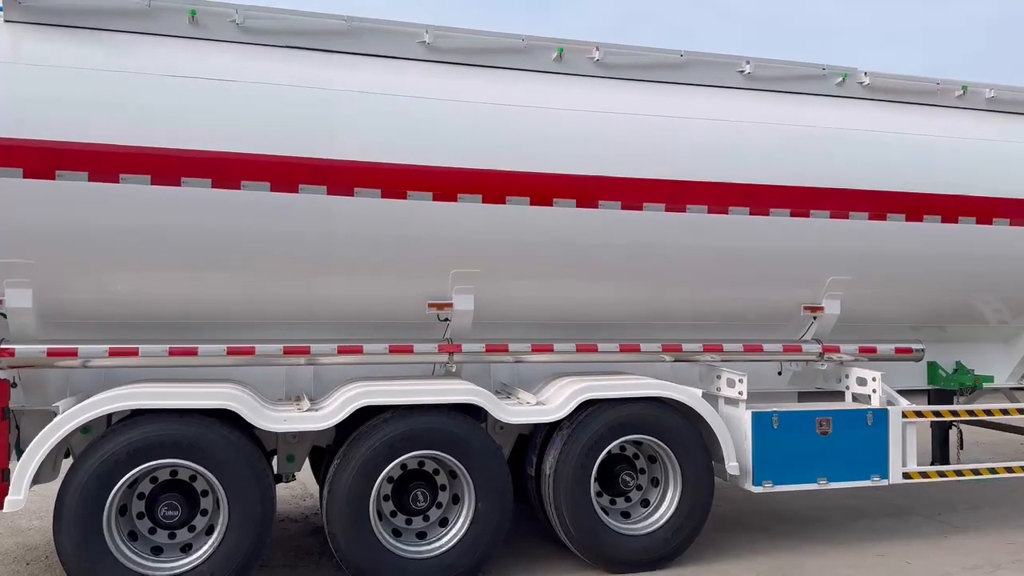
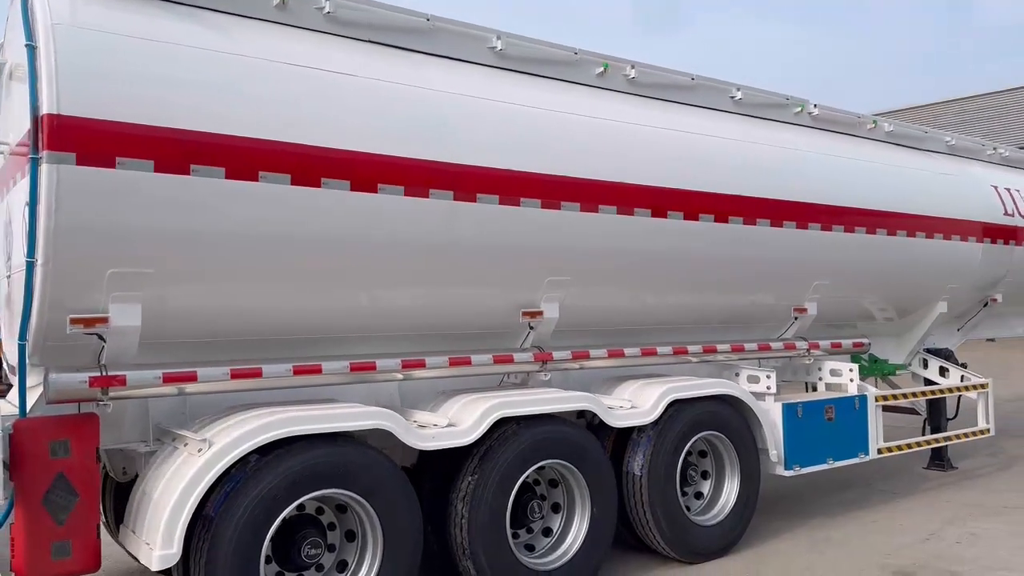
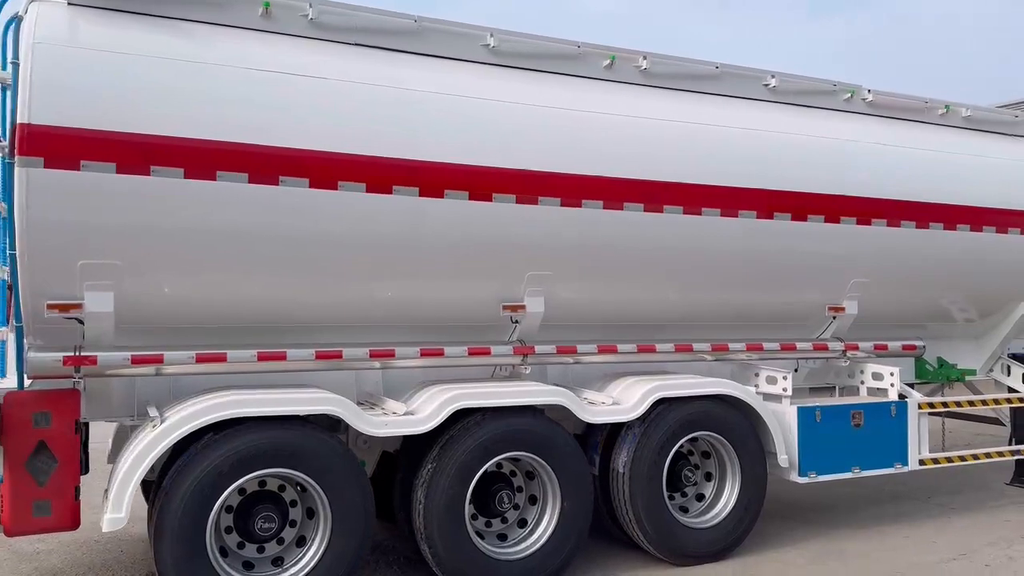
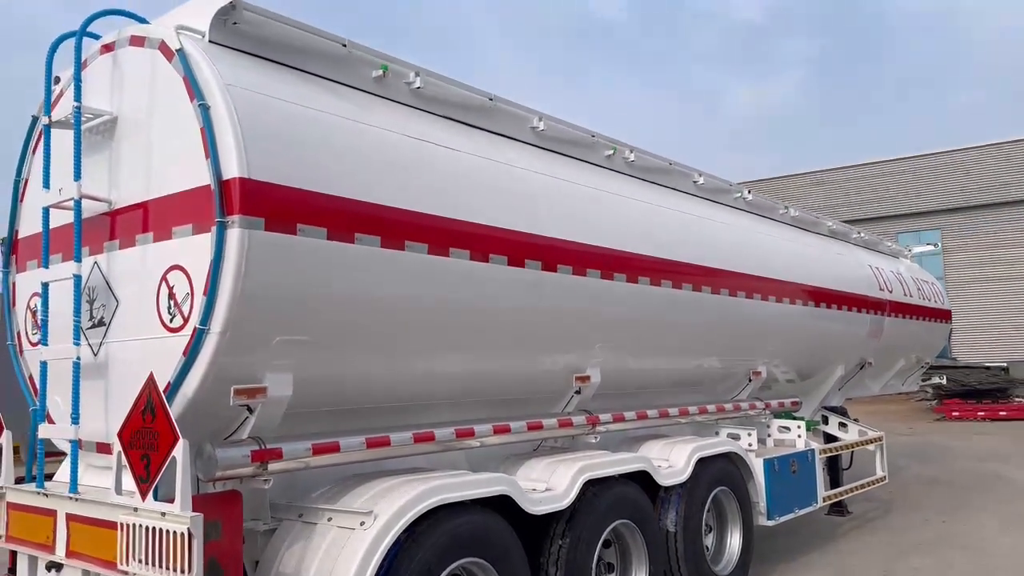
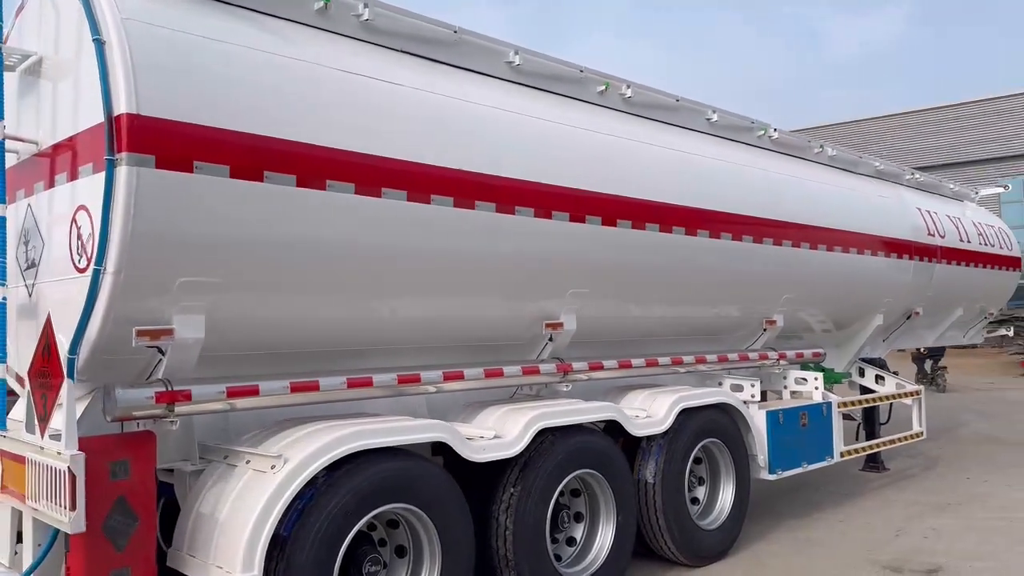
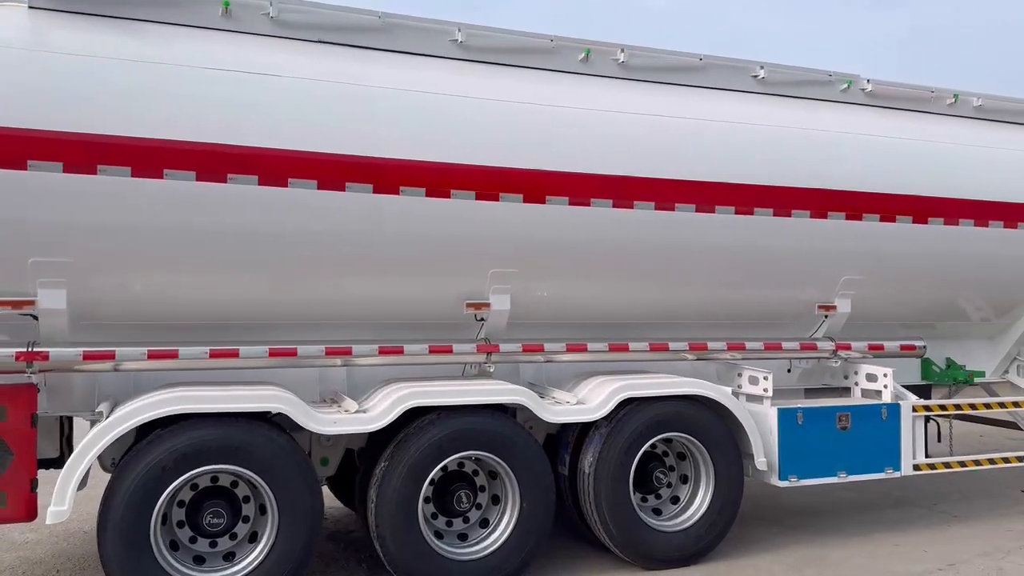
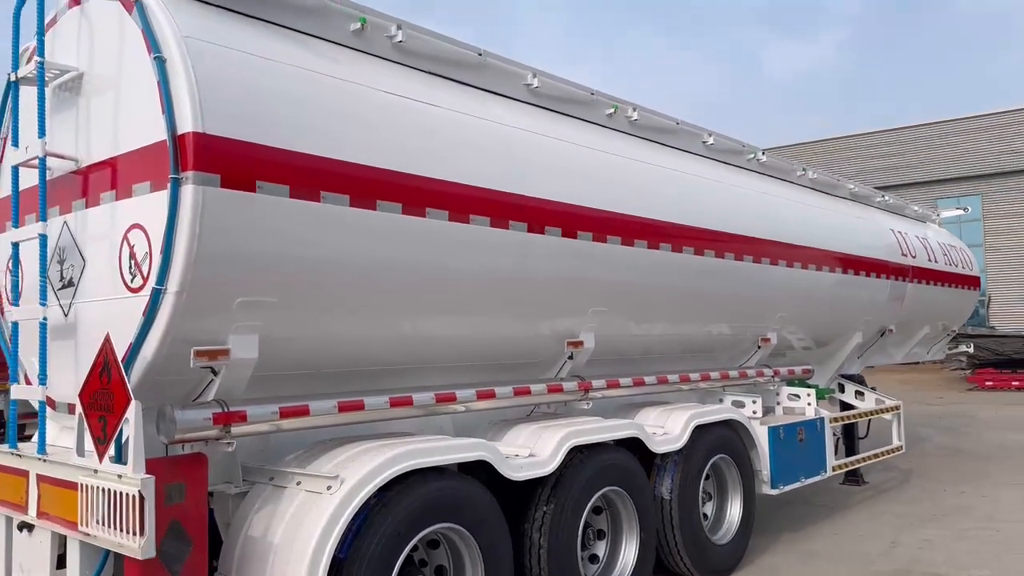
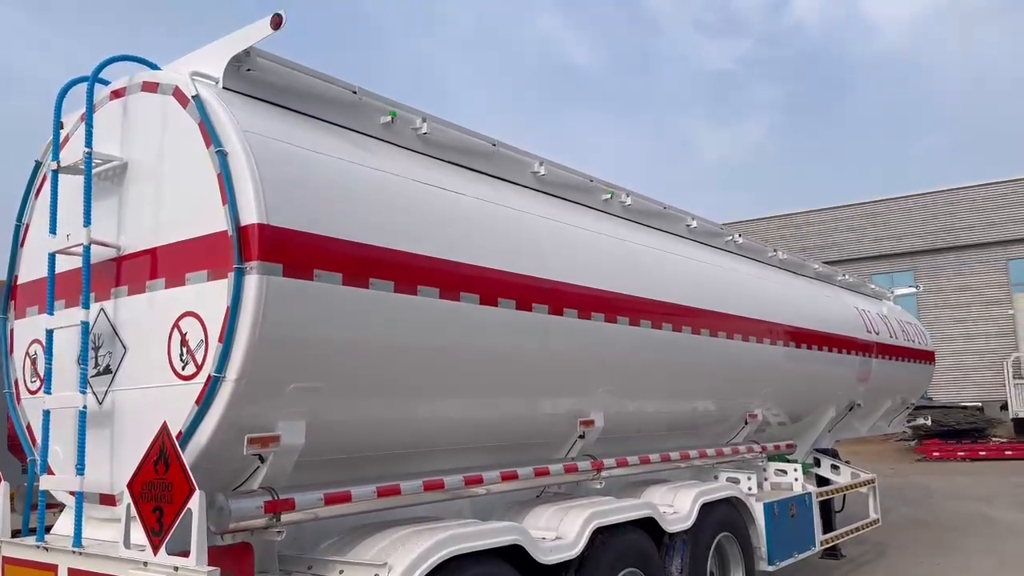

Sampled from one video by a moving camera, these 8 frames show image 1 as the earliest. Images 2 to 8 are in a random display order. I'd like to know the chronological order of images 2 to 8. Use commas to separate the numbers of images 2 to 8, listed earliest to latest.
6, 3, 2, 5, 7, 4, 8
